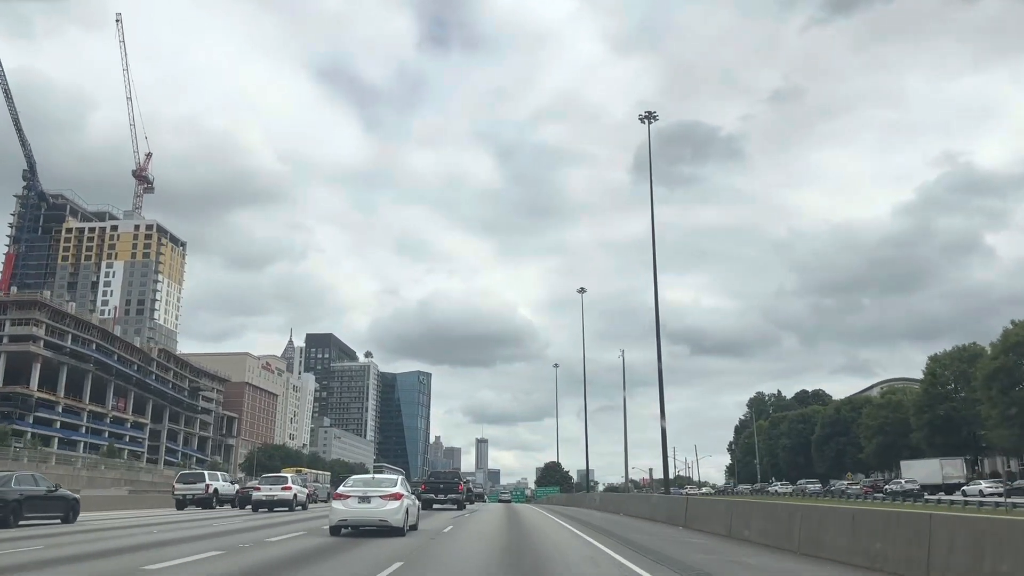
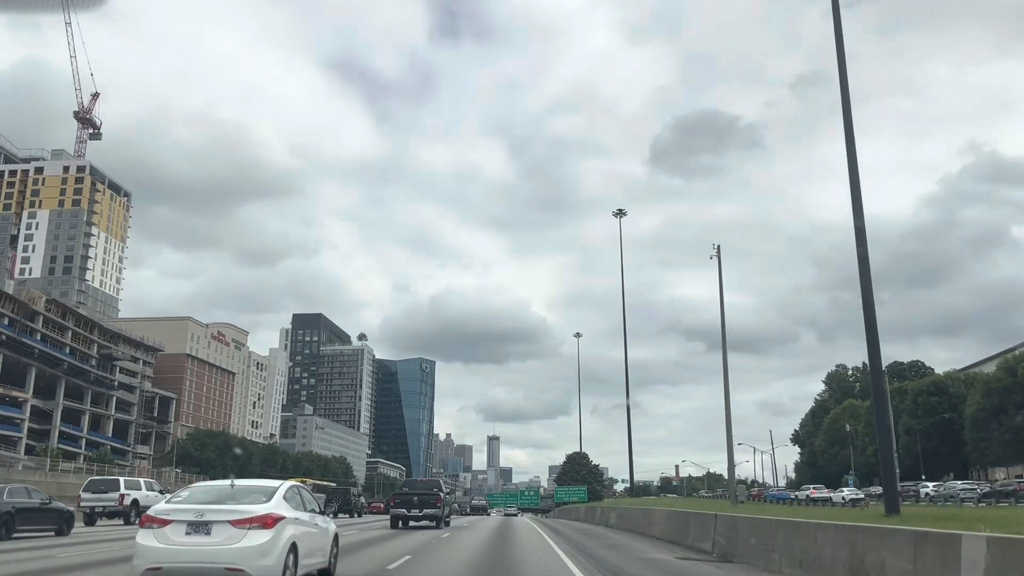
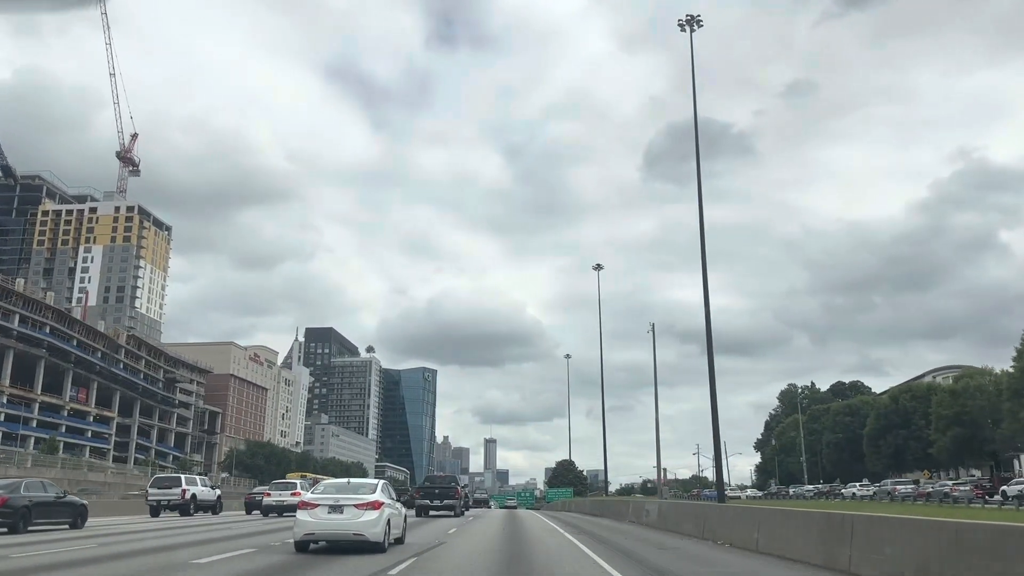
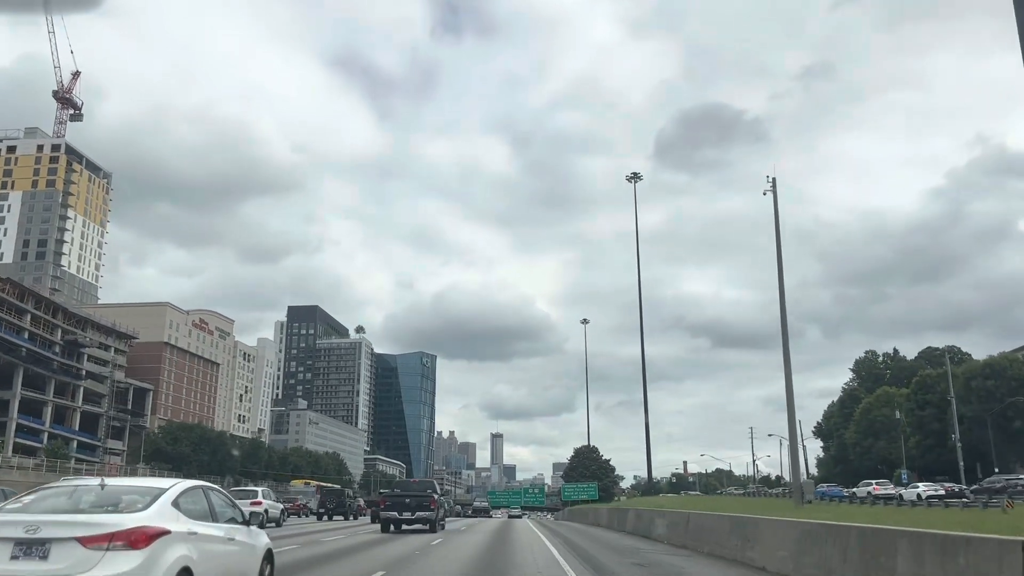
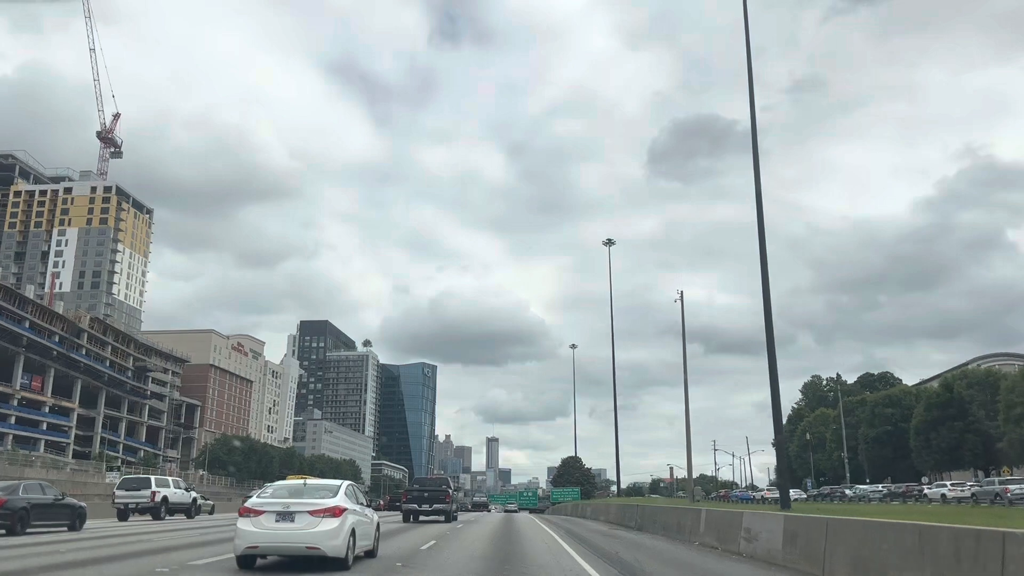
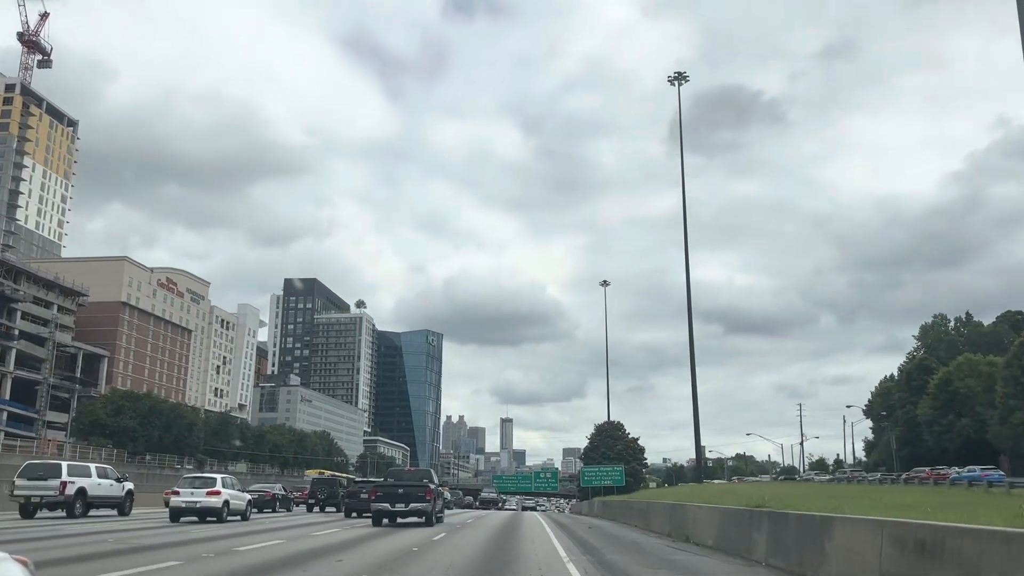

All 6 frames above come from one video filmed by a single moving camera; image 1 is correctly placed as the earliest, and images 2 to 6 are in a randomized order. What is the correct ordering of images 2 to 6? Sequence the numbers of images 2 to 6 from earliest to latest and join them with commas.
3, 5, 2, 4, 6
